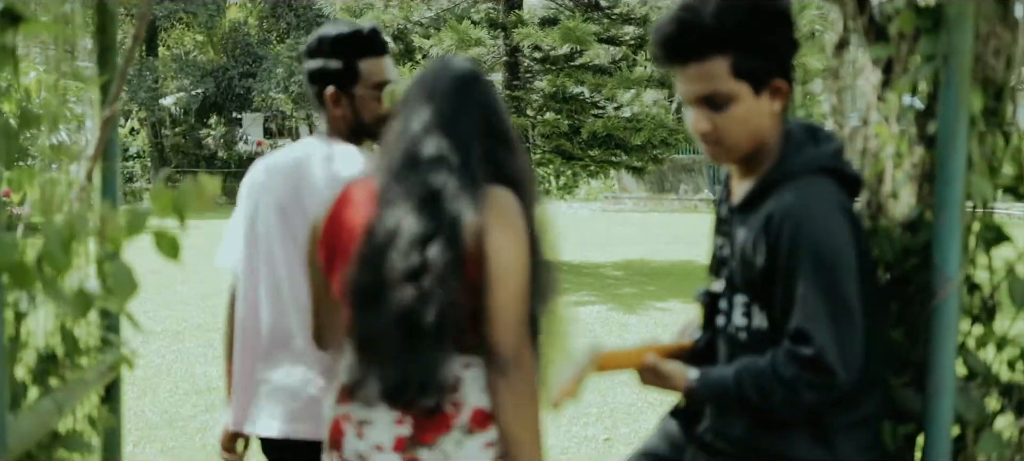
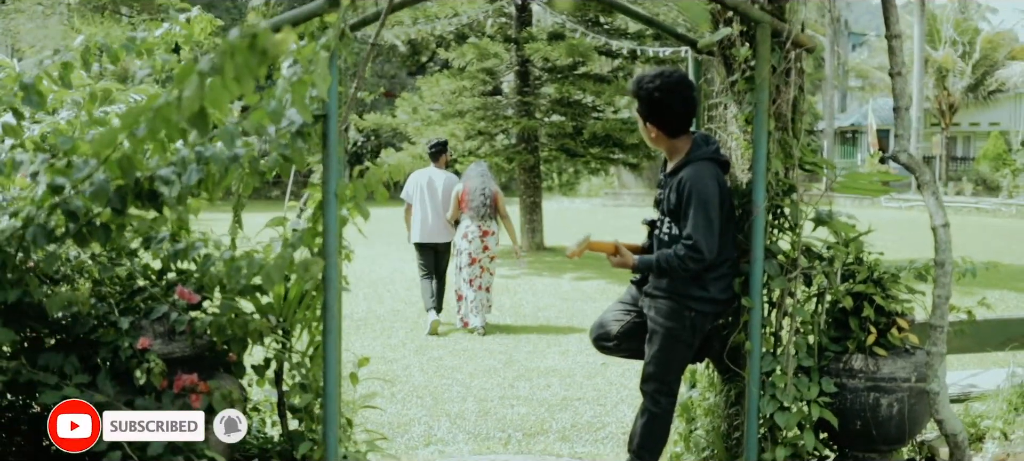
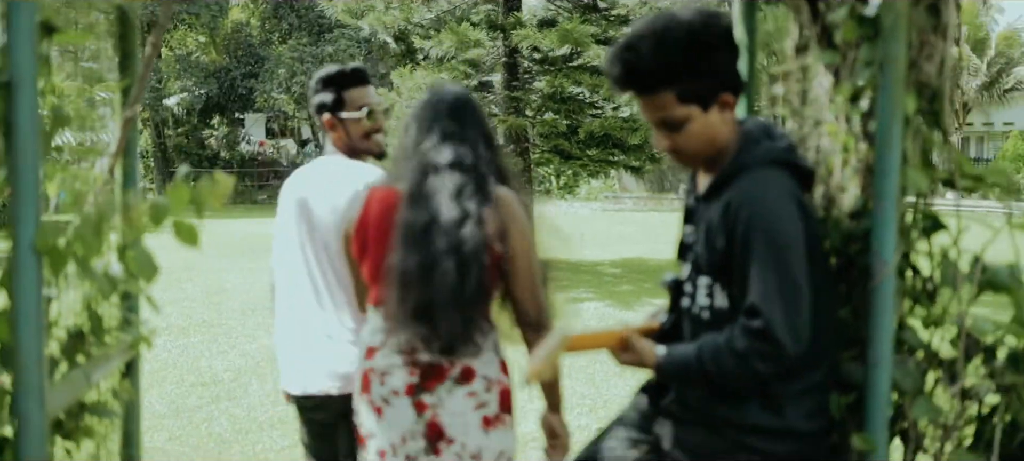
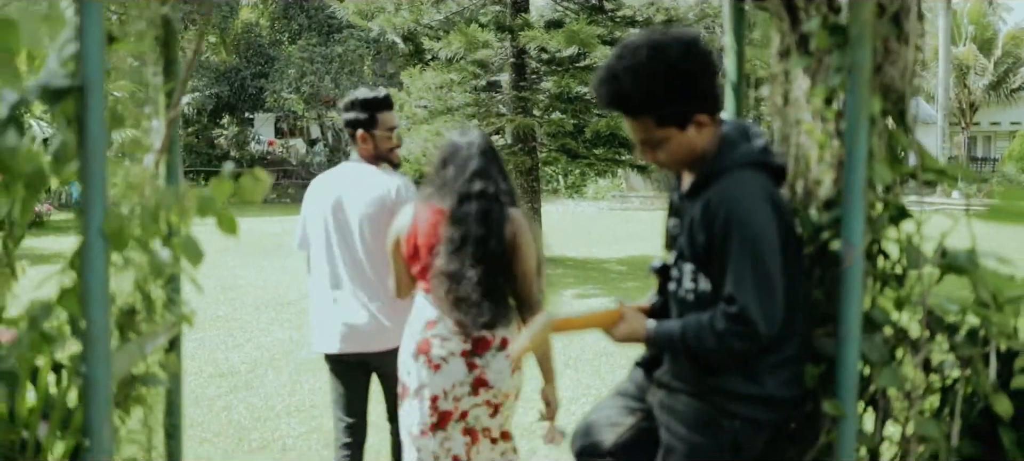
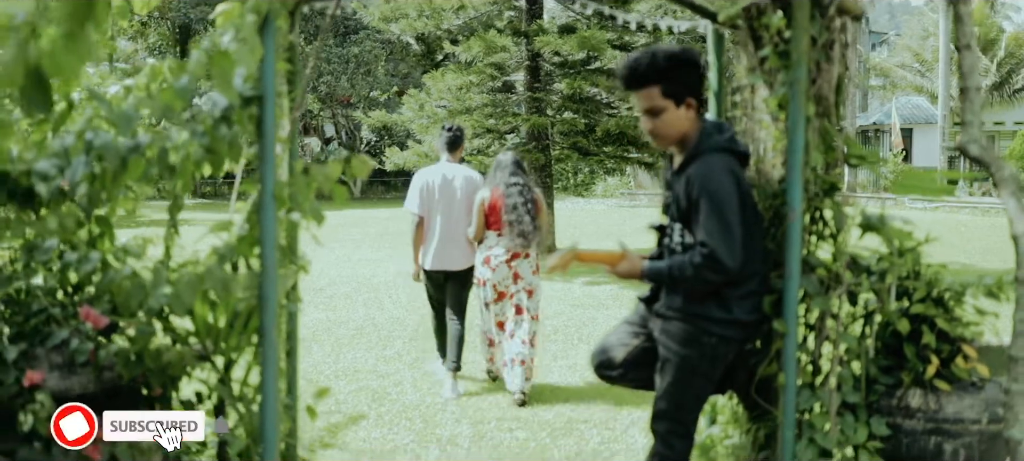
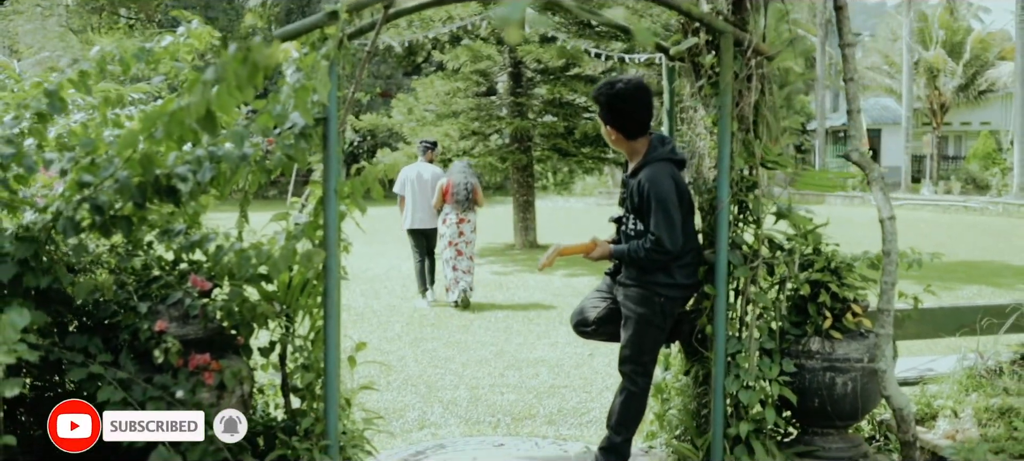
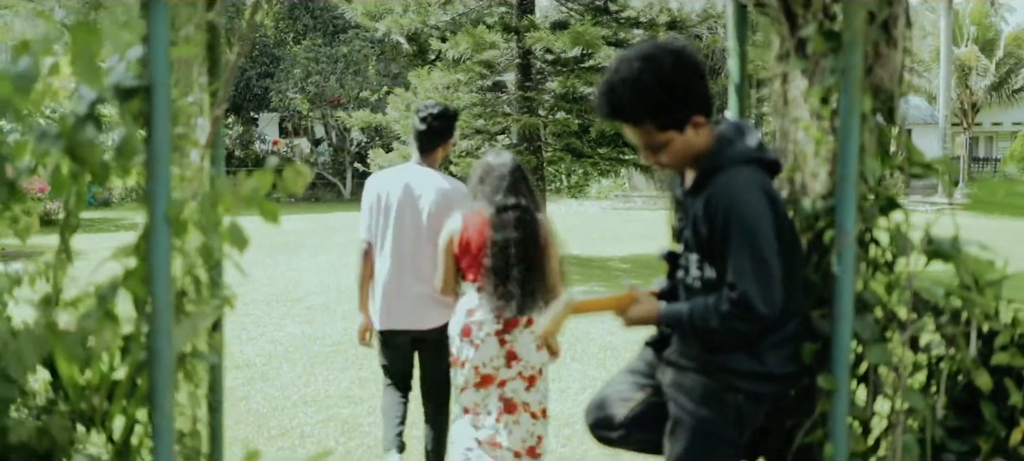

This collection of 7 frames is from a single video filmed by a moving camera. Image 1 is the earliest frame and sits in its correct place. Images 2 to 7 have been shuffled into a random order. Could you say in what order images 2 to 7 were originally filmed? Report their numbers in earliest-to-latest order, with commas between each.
3, 4, 7, 5, 2, 6
